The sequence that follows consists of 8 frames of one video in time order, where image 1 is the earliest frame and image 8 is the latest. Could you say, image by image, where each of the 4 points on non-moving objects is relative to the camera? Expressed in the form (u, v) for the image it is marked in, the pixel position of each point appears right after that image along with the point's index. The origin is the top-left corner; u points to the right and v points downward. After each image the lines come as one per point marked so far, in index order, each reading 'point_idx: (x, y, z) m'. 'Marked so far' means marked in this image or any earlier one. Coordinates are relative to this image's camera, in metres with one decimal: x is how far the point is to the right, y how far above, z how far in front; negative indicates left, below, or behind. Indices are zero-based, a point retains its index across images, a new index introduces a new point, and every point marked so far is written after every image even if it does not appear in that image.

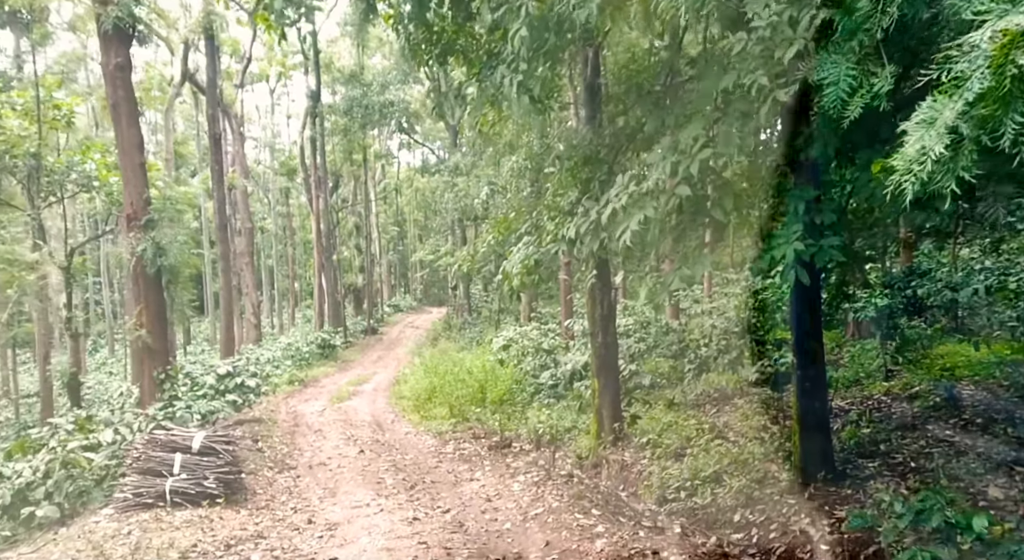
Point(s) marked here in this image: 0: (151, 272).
0: (-4.3, +0.1, +9.5) m
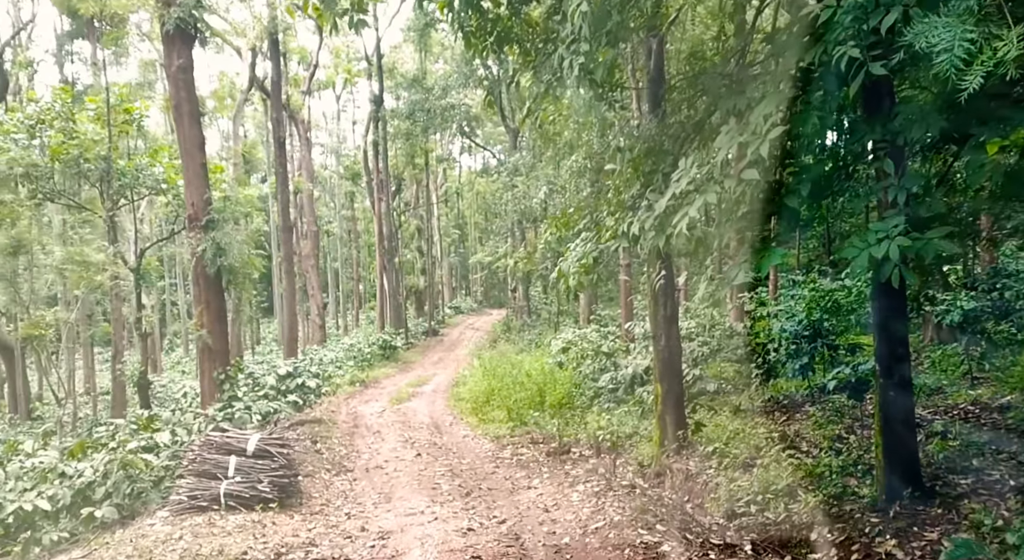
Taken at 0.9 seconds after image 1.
0: (-3.6, +0.1, +9.5) m
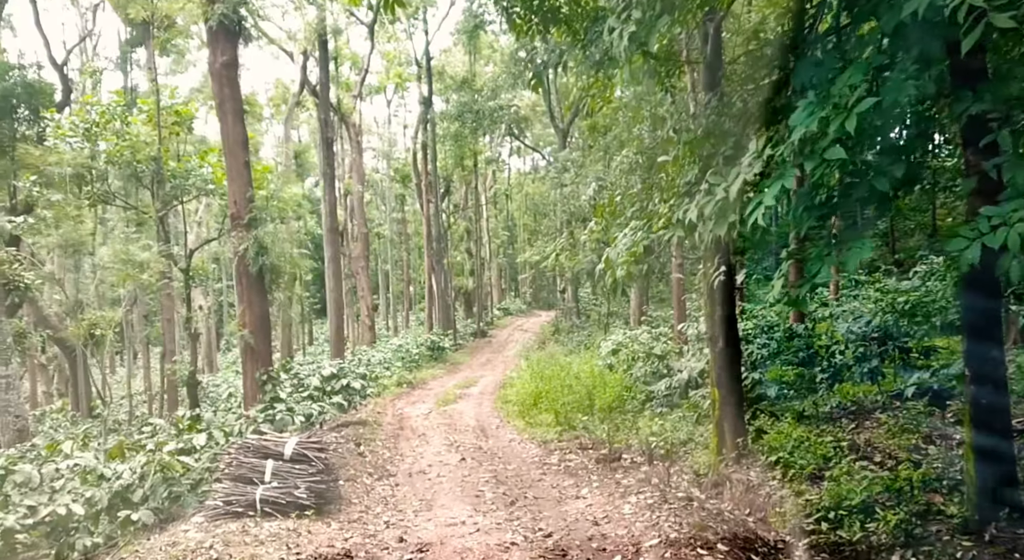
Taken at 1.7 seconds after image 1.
0: (-3.1, +0.1, +9.3) m
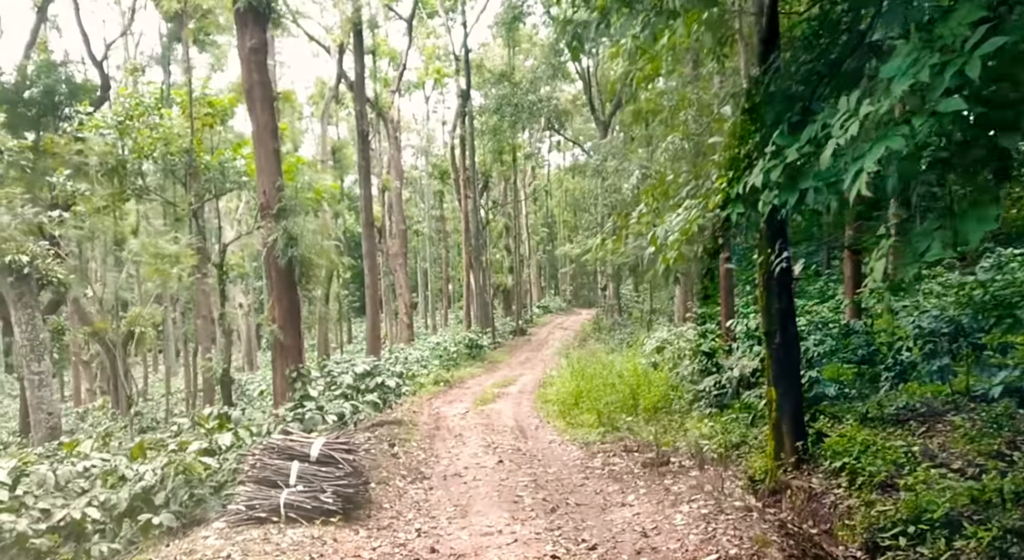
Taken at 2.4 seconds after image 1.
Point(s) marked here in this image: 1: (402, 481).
0: (-2.6, +0.2, +9.0) m
1: (-1.2, -2.2, +8.7) m
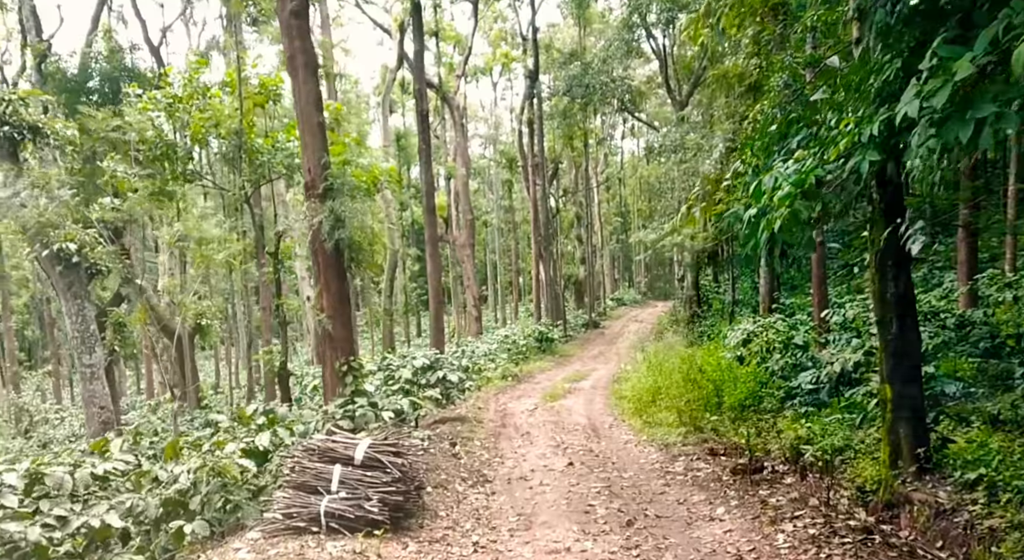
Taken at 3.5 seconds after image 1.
0: (-1.9, +0.3, +8.3) m
1: (-0.5, -2.1, +7.9) m
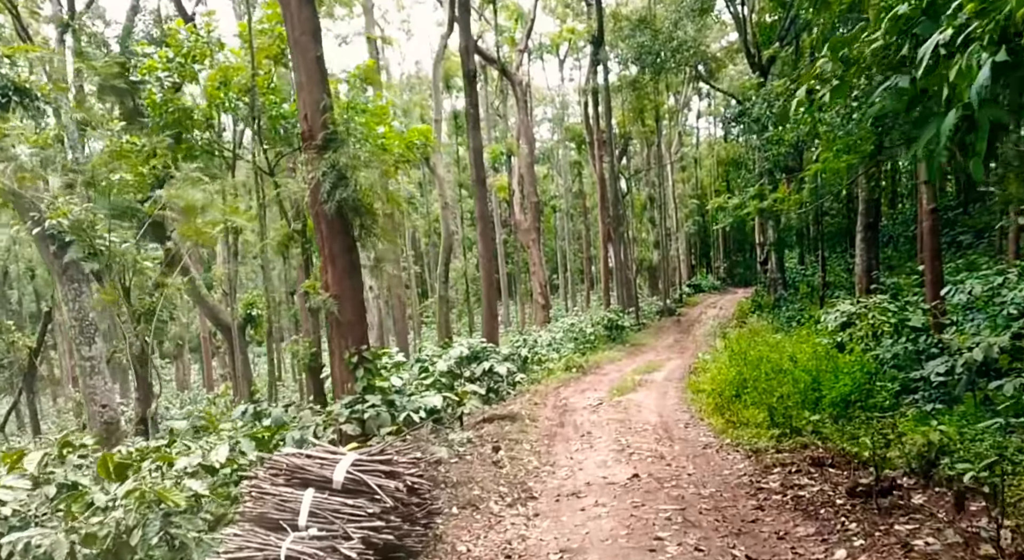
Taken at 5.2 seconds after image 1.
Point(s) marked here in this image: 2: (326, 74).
0: (-1.5, +0.6, +6.9) m
1: (-0.1, -1.8, +6.4) m
2: (-1.6, +1.8, +7.0) m
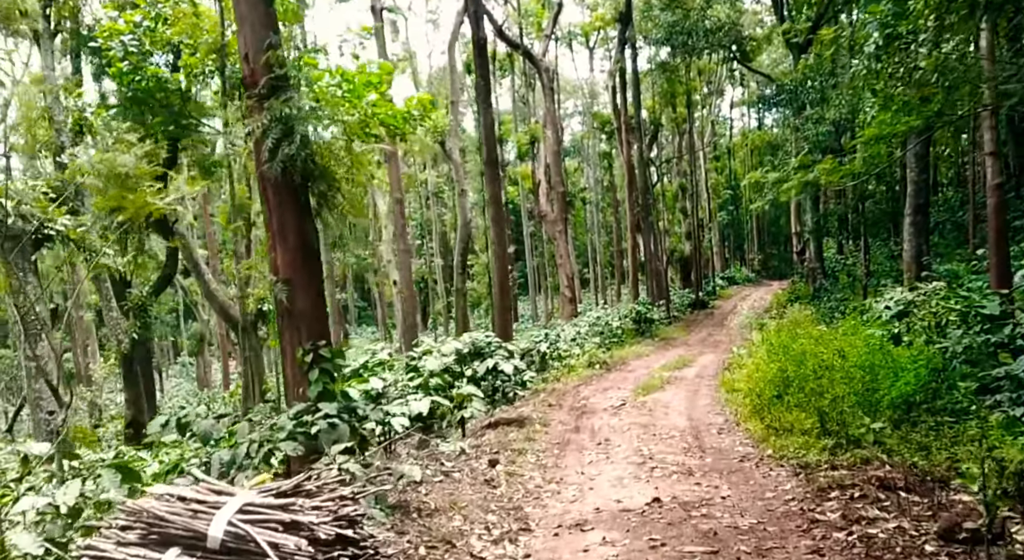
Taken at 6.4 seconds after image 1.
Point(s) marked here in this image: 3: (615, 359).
0: (-1.6, +0.7, +5.6) m
1: (-0.2, -1.7, +5.1) m
2: (-1.7, +1.9, +5.8) m
3: (+2.1, -1.7, +16.2) m
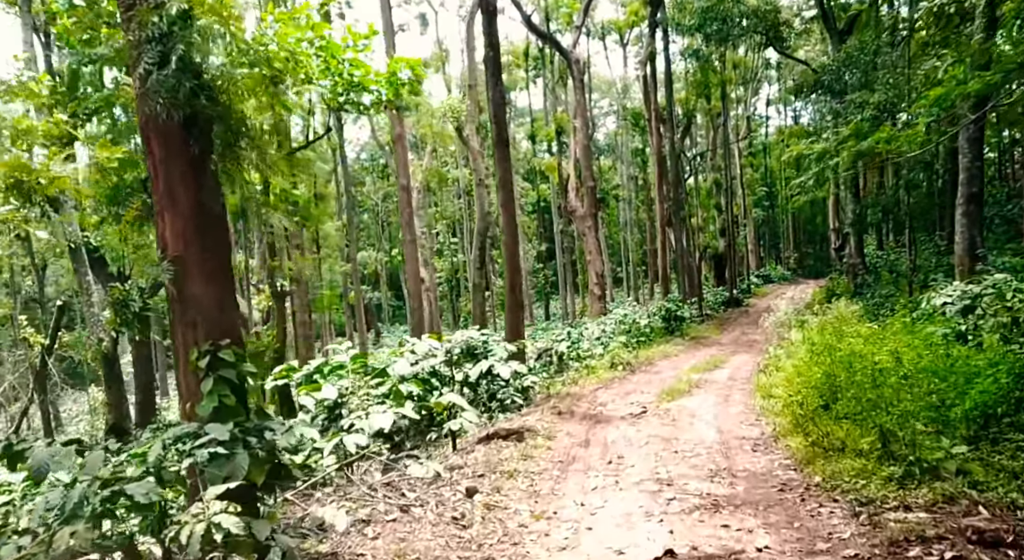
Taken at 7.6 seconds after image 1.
0: (-1.8, +0.8, +4.3) m
1: (-0.4, -1.6, +3.7) m
2: (-1.9, +2.0, +4.5) m
3: (+2.3, -1.5, +14.7) m
